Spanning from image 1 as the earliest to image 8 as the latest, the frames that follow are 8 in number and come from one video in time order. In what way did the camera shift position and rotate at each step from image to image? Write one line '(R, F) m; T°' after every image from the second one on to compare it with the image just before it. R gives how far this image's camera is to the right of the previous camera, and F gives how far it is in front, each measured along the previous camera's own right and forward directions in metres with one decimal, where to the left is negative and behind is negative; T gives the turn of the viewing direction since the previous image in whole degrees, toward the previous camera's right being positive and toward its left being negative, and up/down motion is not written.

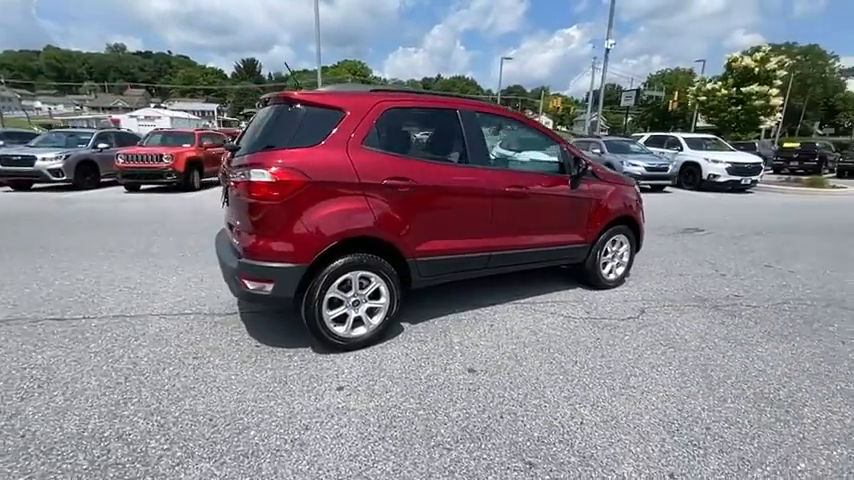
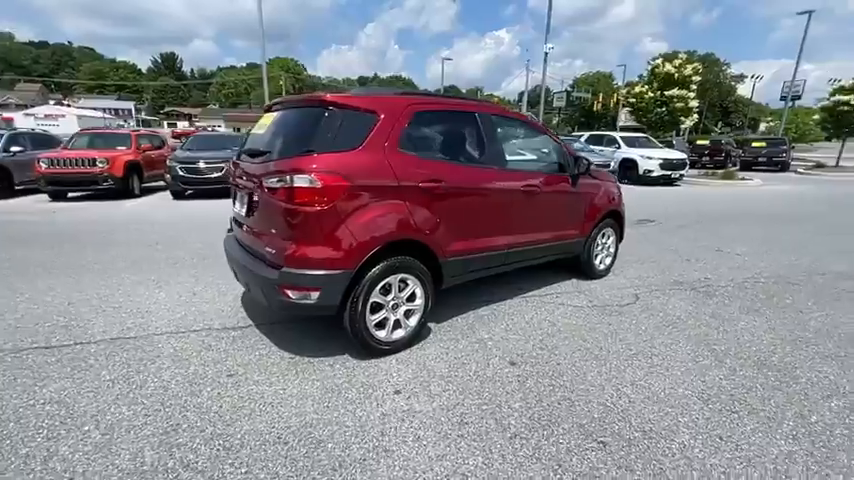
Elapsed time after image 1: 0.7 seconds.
(-0.8, 0.0) m; +8°
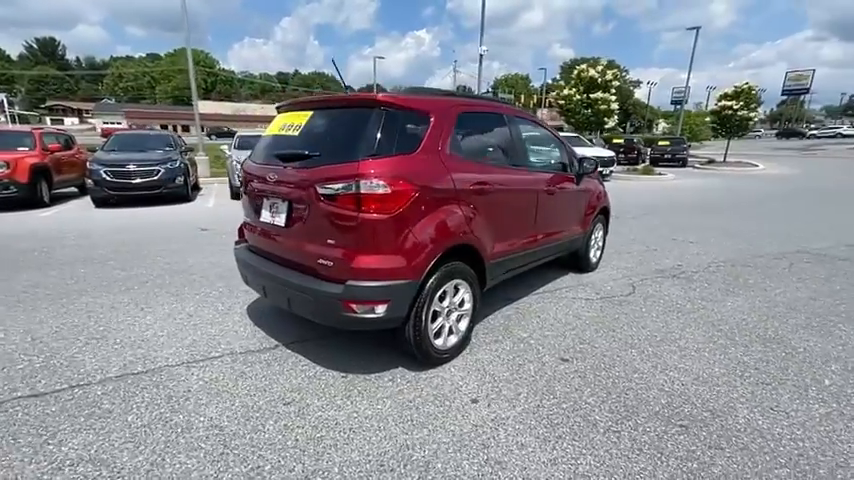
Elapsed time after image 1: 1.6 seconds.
(-0.9, +0.2) m; +10°
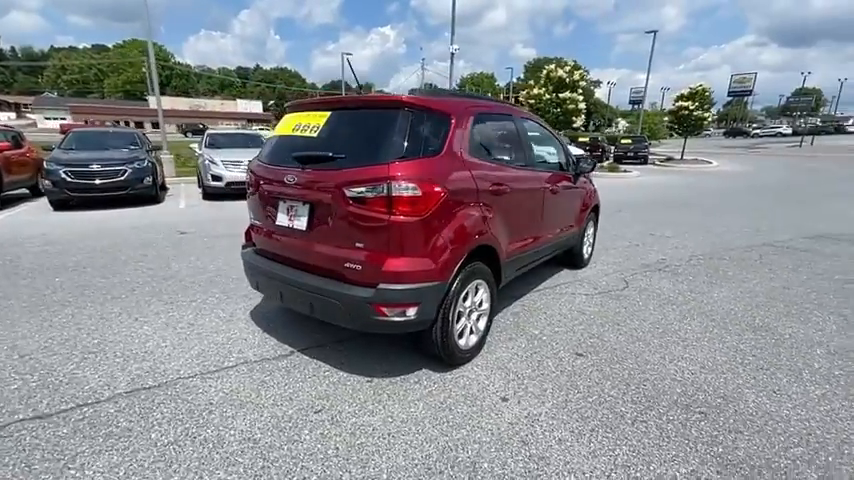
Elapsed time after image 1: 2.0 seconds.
(-0.4, 0.0) m; +5°
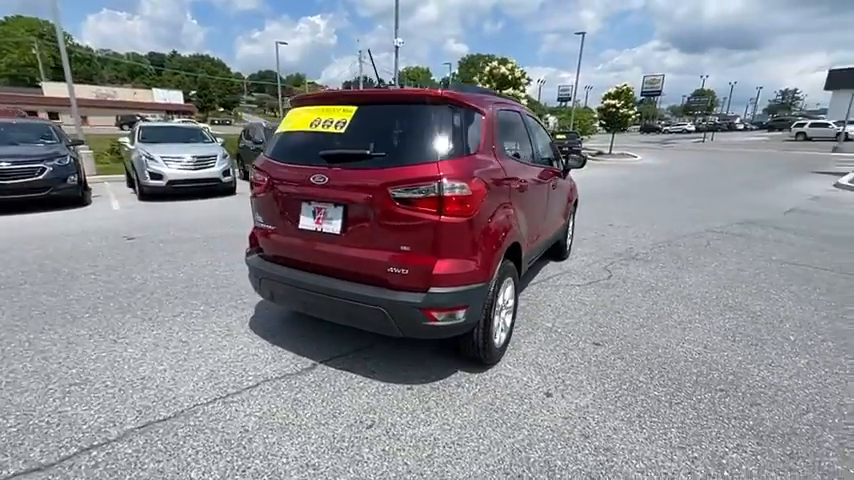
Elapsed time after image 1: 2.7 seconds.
(-0.7, +0.1) m; +9°
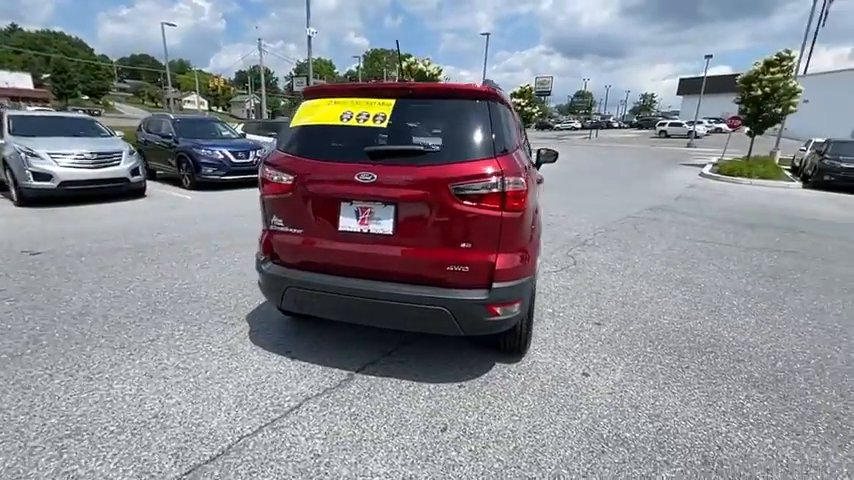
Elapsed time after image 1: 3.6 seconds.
(-0.9, +0.1) m; +13°
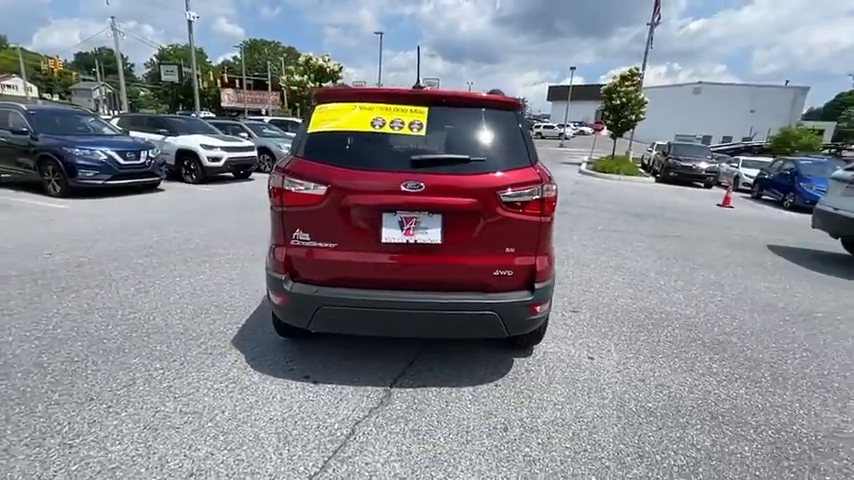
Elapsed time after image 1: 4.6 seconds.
(-0.9, +0.1) m; +15°
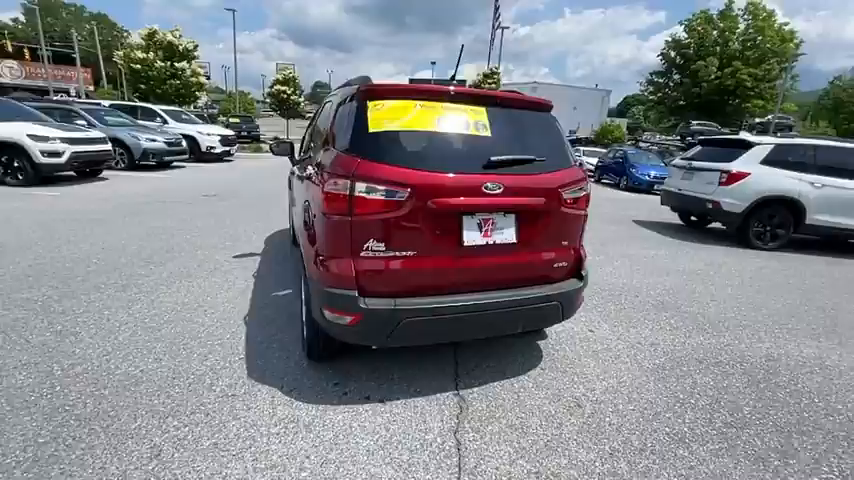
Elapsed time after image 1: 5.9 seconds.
(-1.3, +0.3) m; +19°
